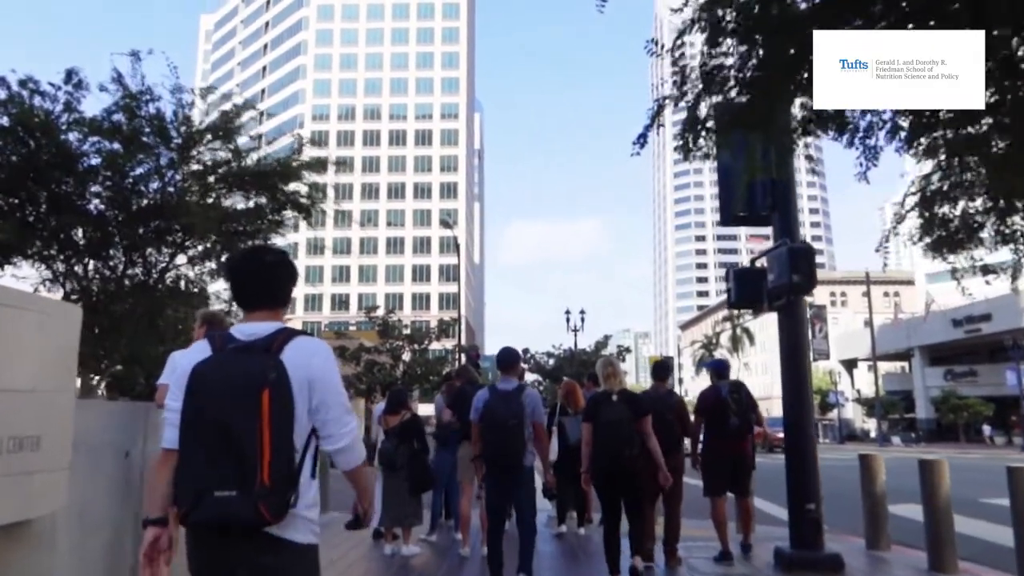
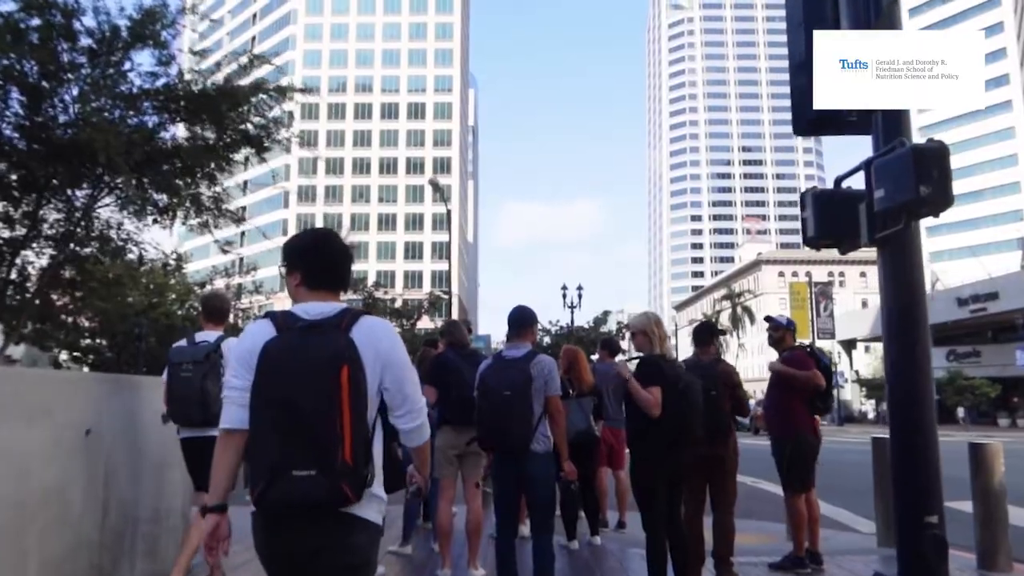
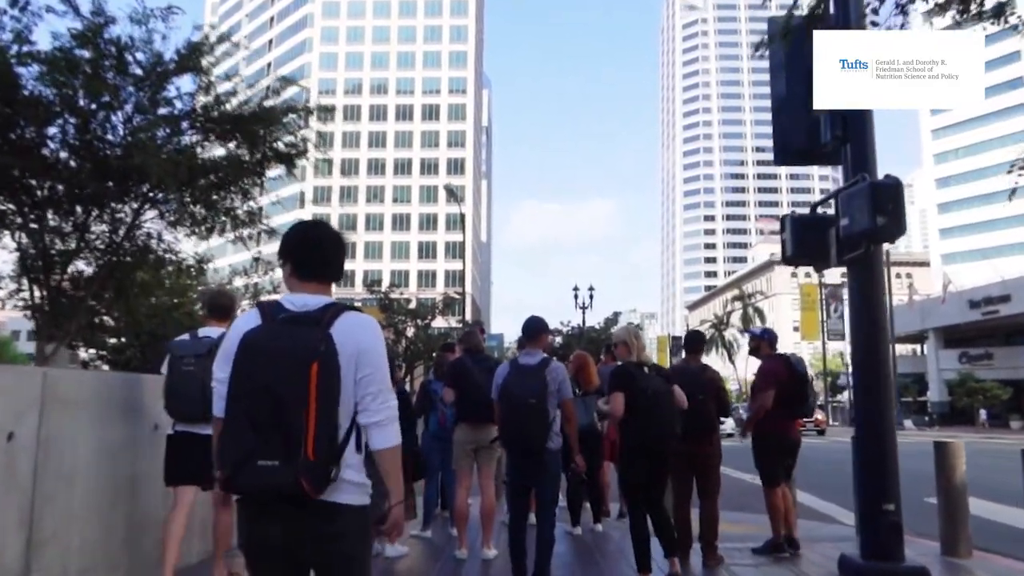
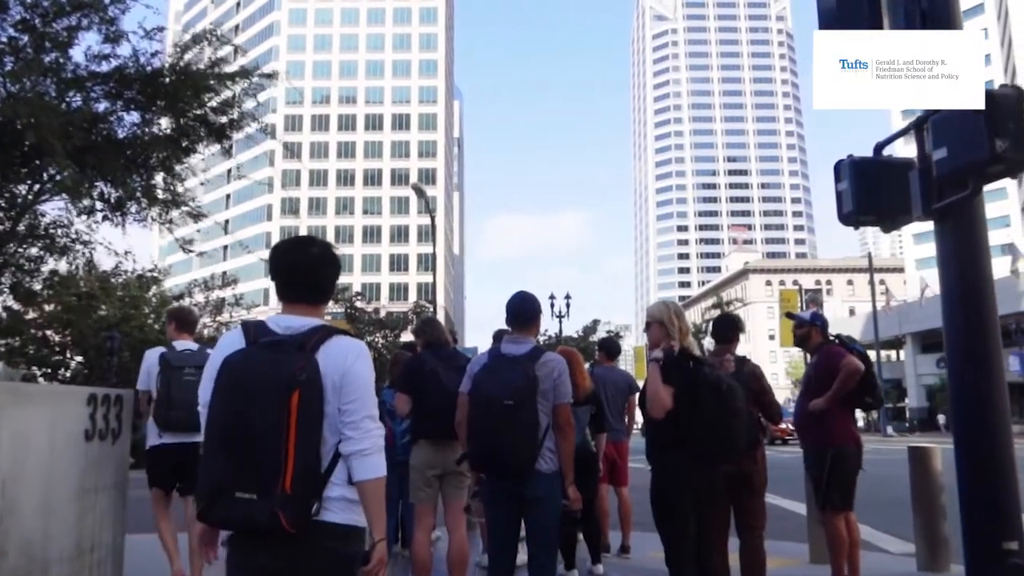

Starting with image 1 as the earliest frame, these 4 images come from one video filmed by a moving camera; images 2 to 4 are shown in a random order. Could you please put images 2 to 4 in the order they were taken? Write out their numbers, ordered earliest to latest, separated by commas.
3, 2, 4
